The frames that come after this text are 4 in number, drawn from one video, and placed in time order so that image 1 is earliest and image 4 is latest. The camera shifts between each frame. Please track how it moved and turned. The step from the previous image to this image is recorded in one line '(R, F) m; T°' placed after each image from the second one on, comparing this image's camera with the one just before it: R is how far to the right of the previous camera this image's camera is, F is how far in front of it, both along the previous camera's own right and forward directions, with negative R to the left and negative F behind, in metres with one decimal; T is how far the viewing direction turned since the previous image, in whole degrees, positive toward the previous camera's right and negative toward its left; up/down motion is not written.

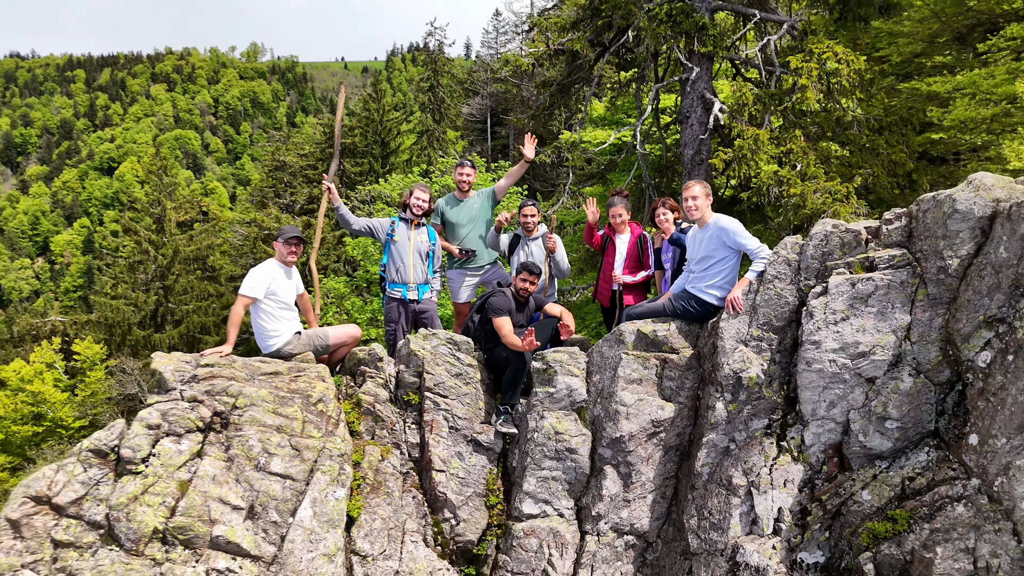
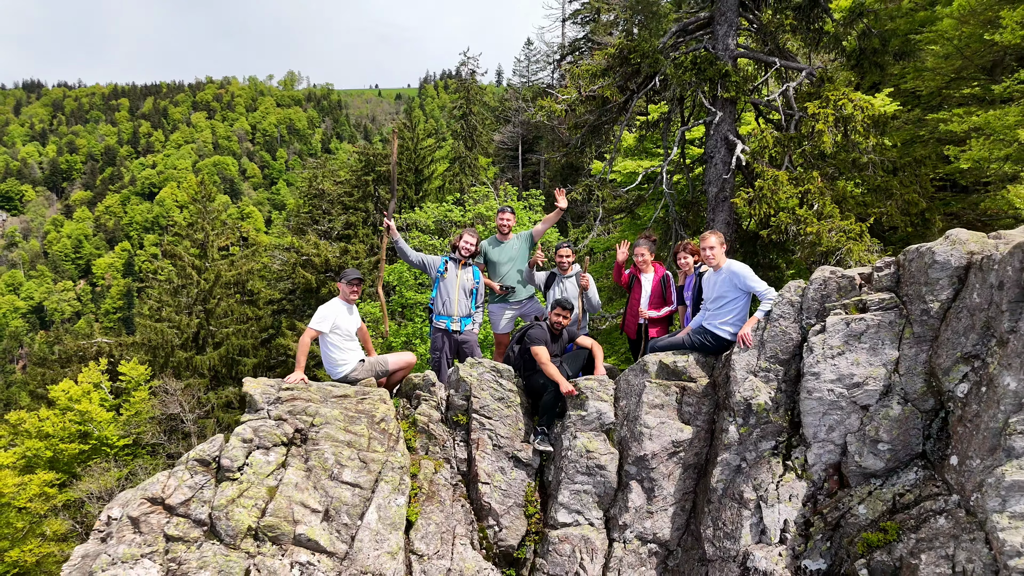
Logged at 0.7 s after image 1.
(0.0, -0.6) m; -2°
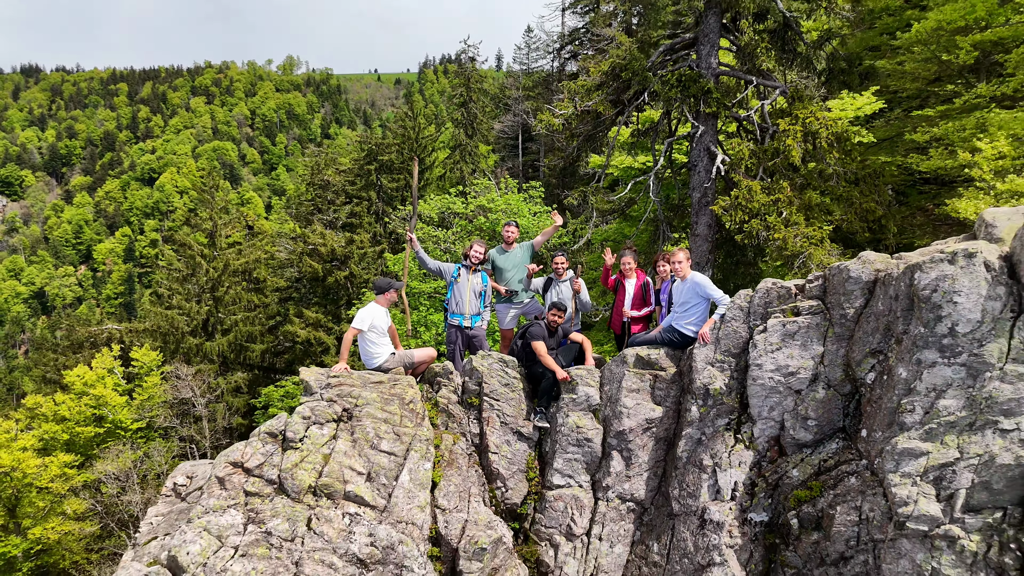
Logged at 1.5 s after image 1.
(0.0, -1.0) m; 0°
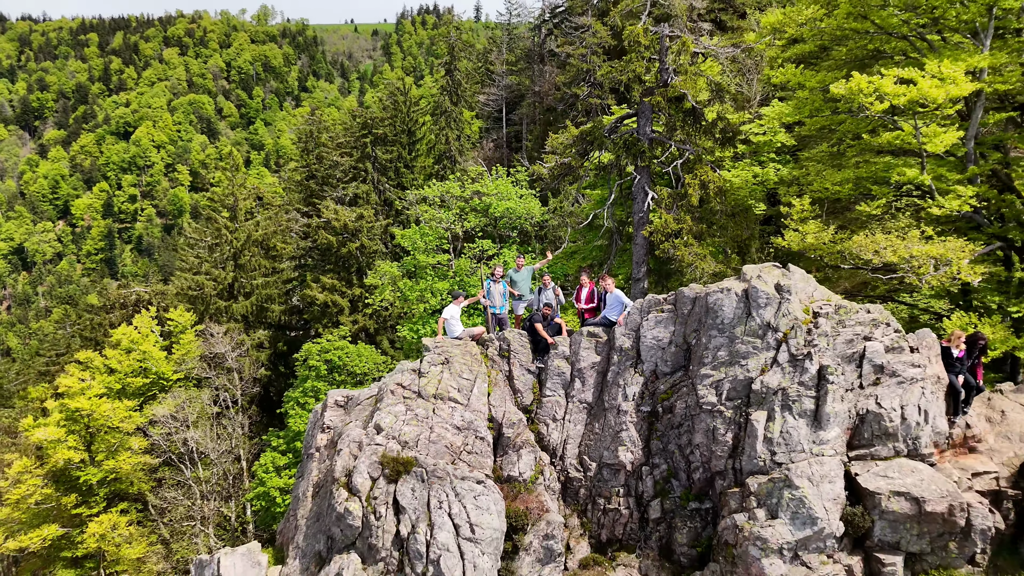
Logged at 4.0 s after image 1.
(-0.5, -5.5) m; +2°
